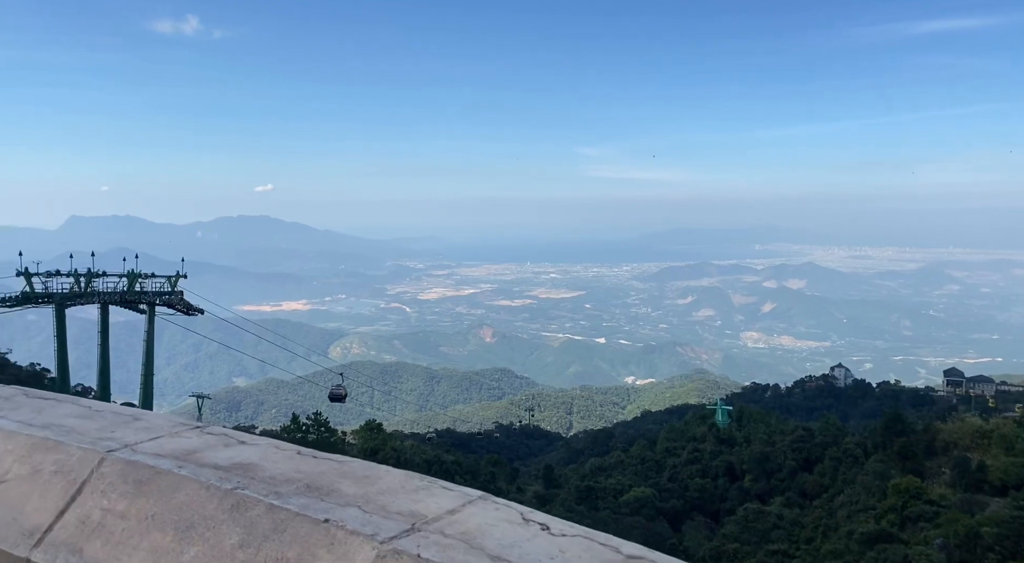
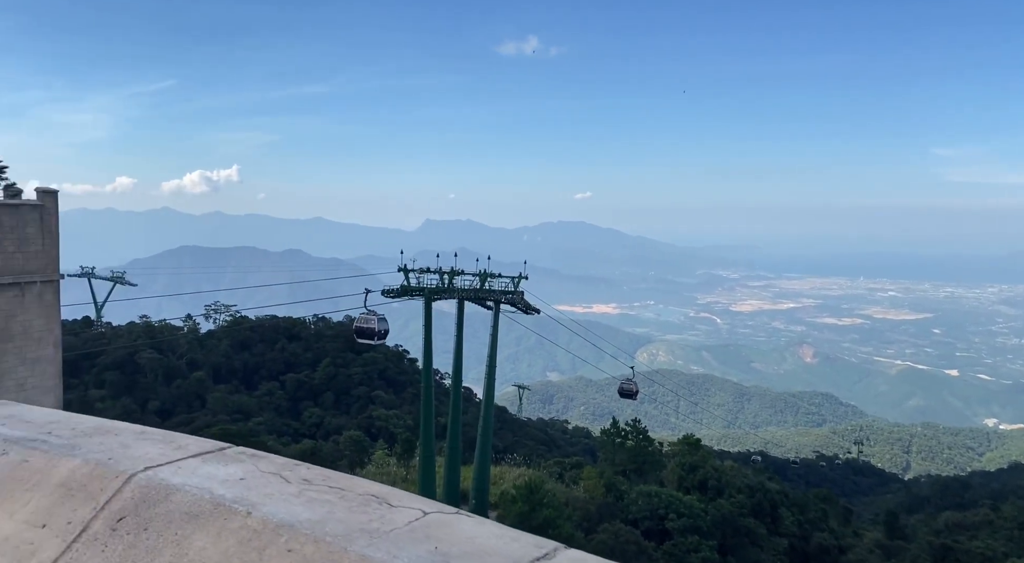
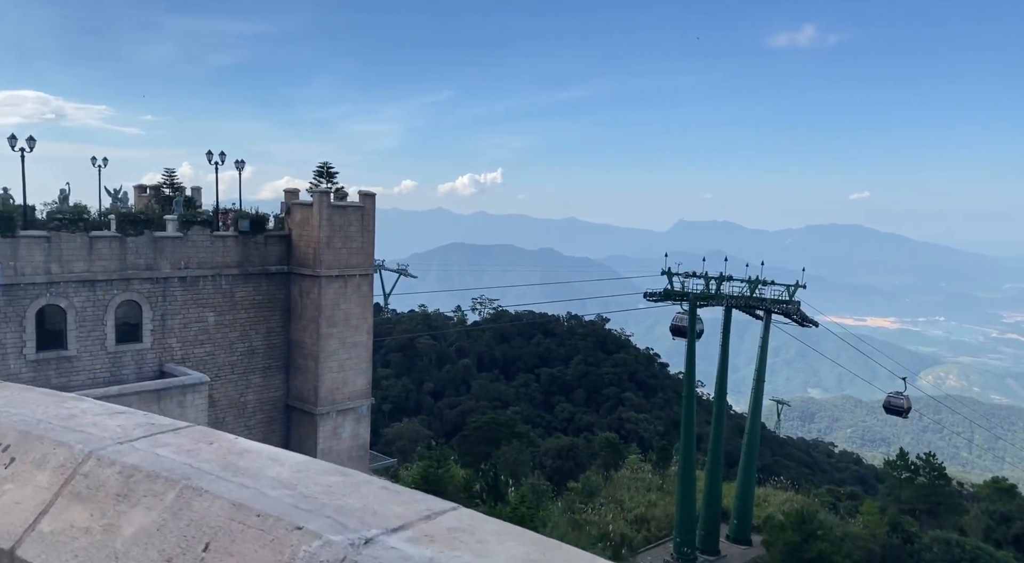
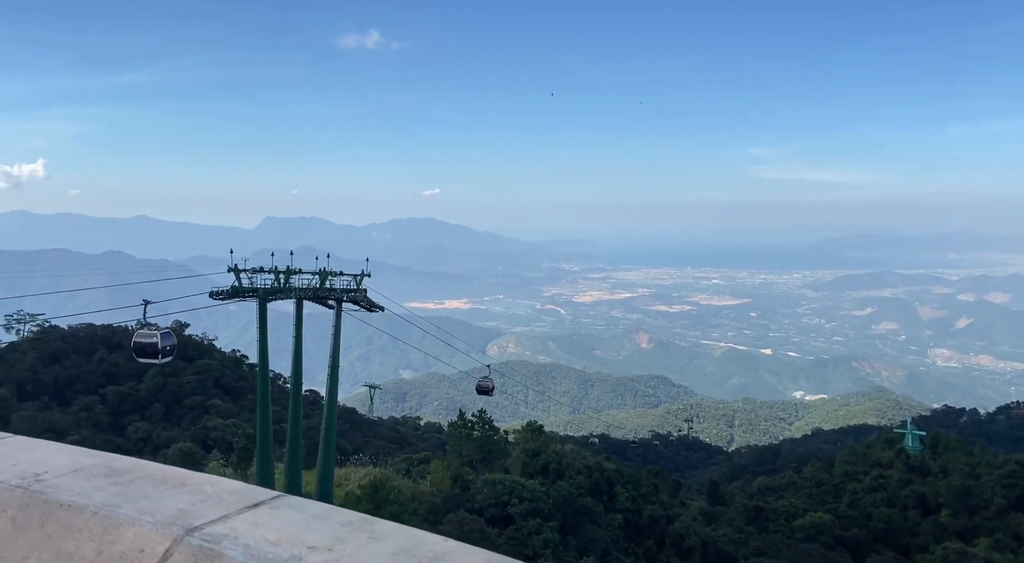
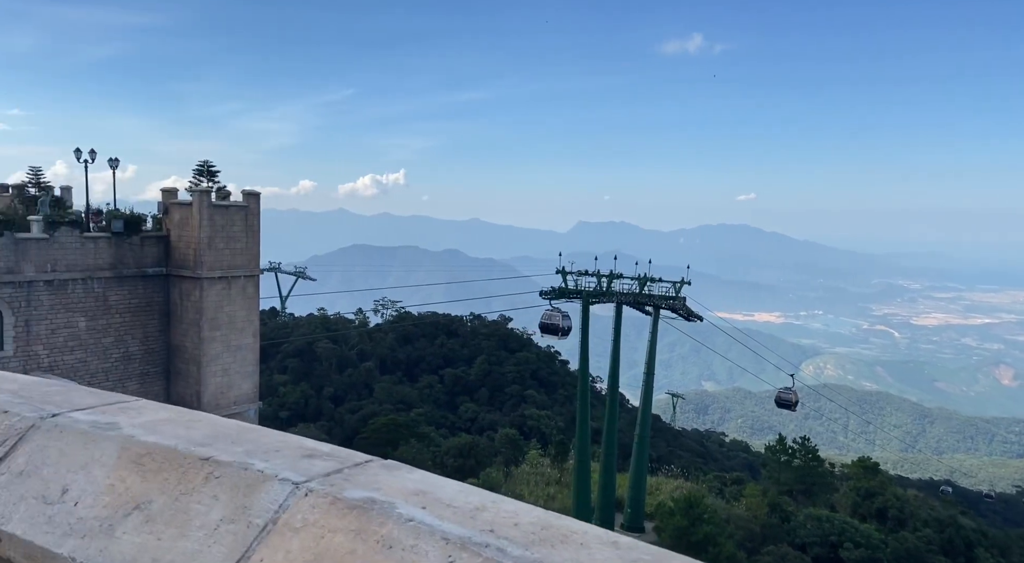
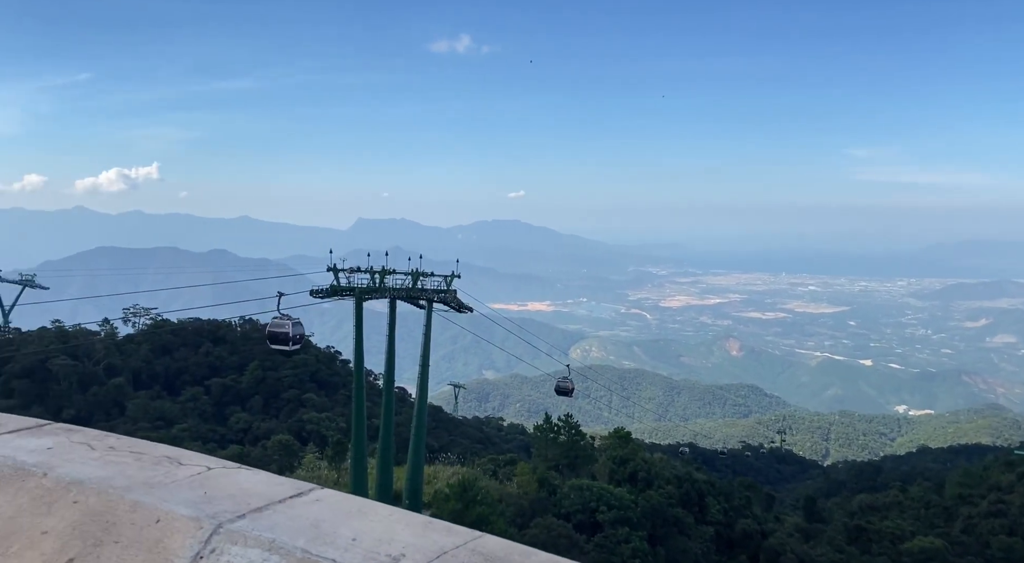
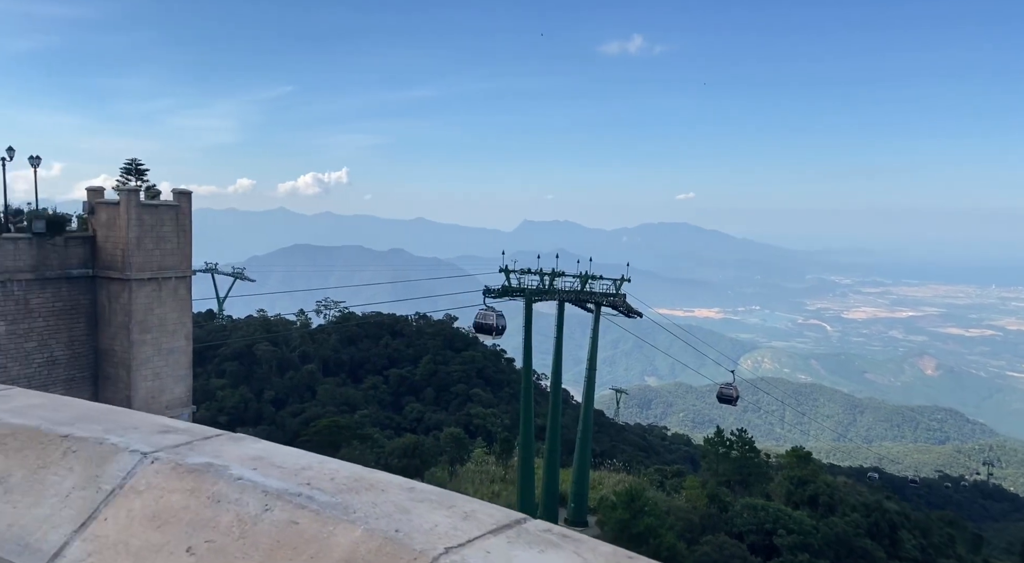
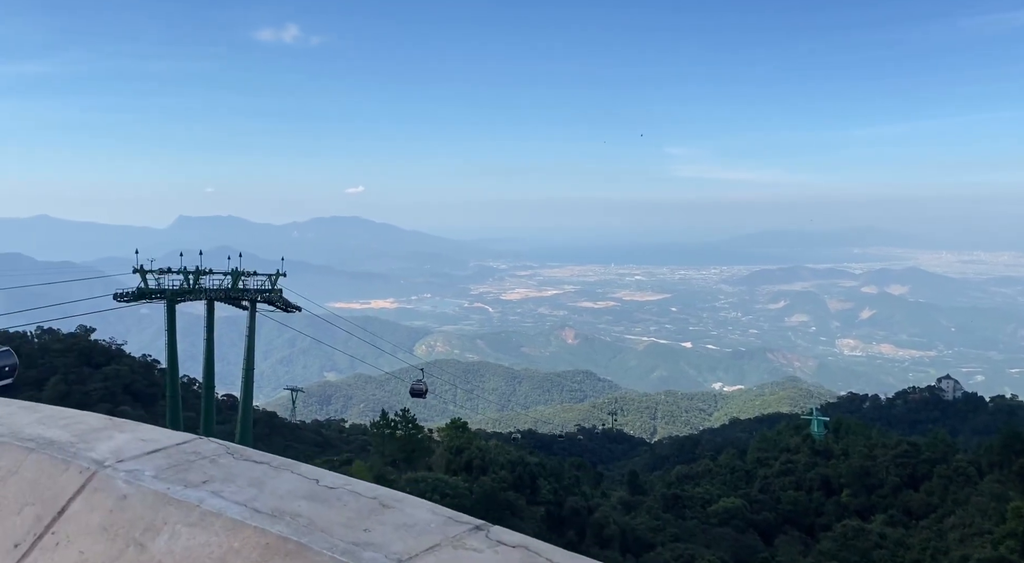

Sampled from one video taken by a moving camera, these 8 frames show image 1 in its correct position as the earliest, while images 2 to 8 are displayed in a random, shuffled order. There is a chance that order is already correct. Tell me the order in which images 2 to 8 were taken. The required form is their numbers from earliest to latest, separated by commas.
8, 4, 6, 2, 7, 5, 3
